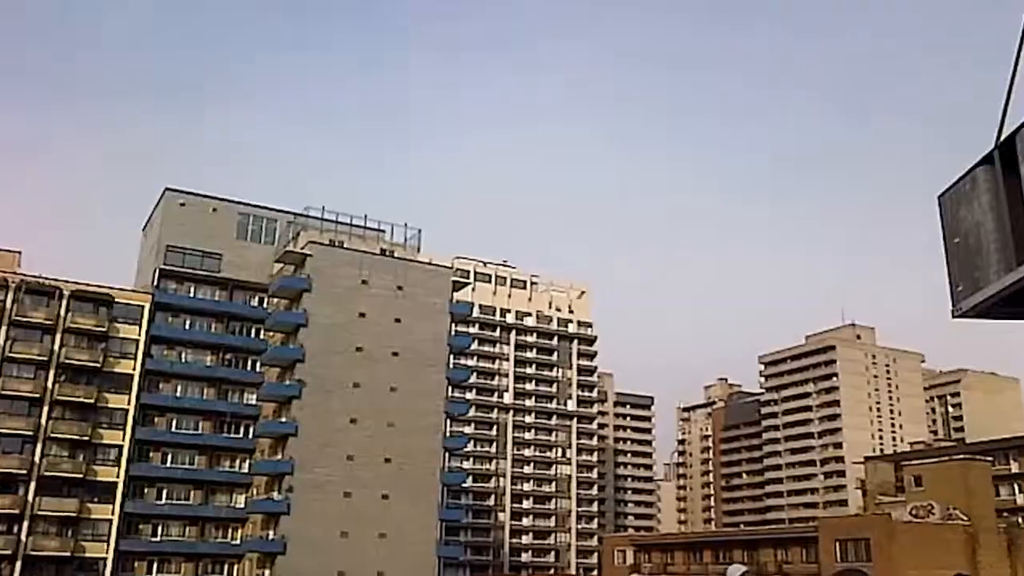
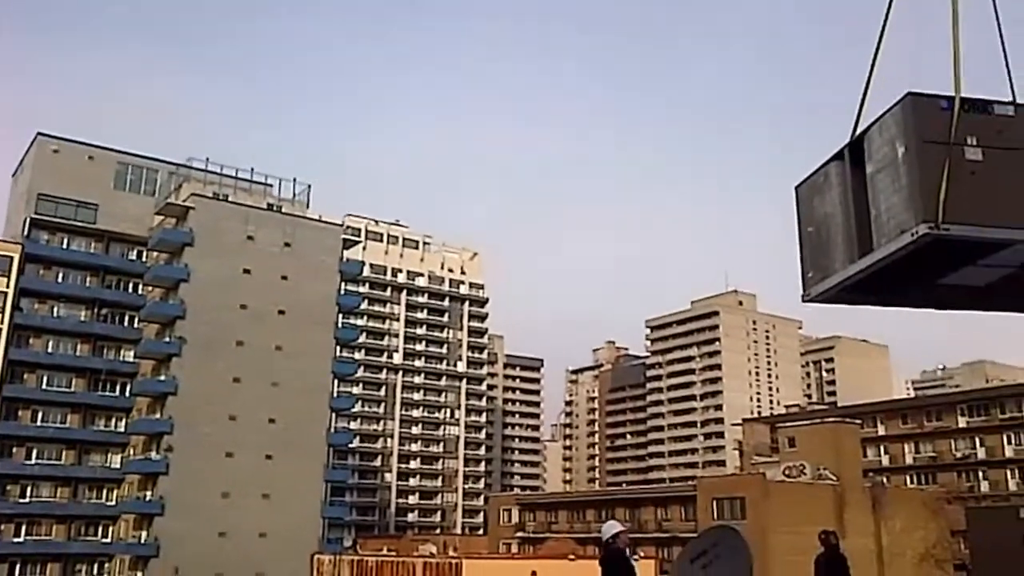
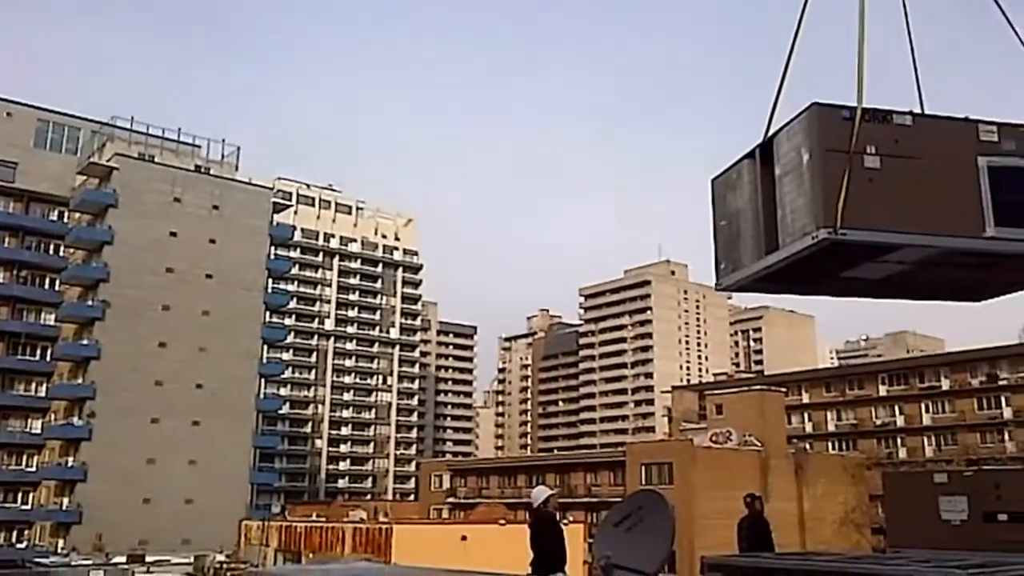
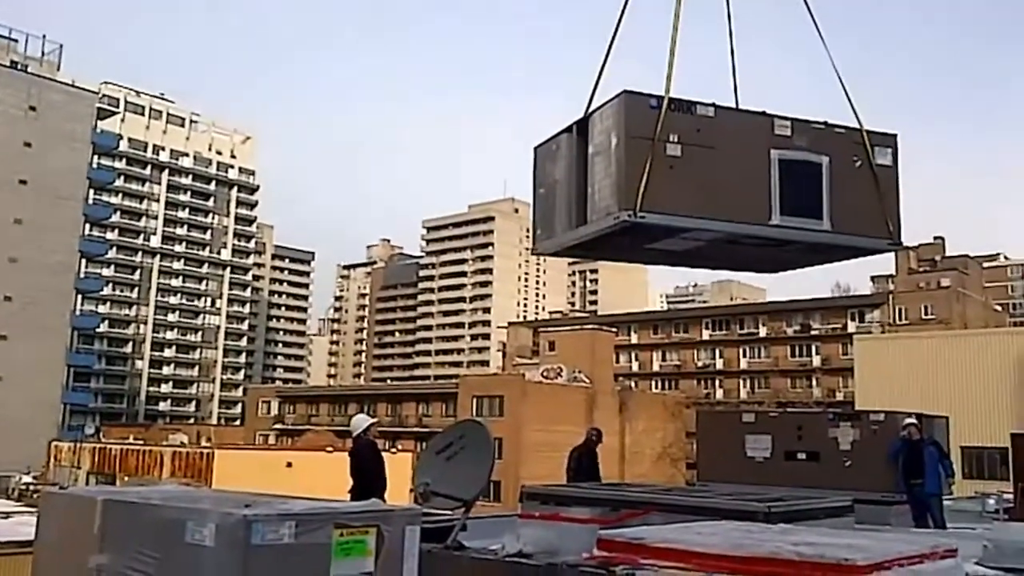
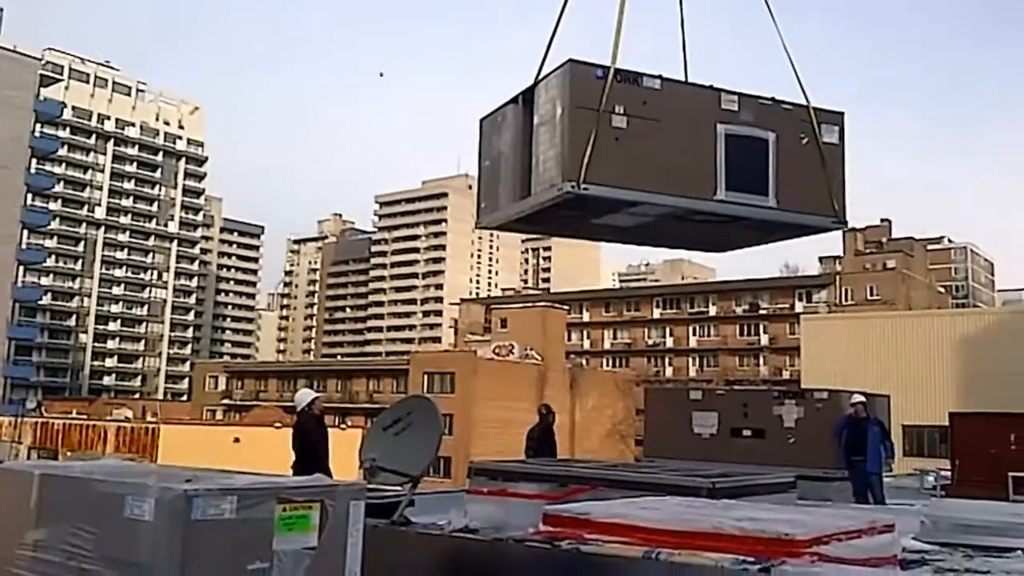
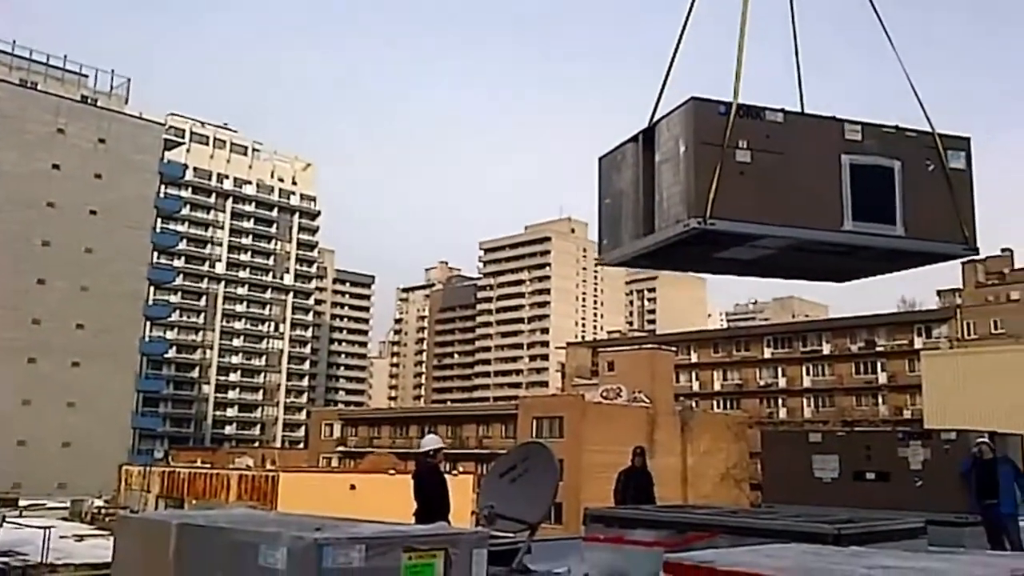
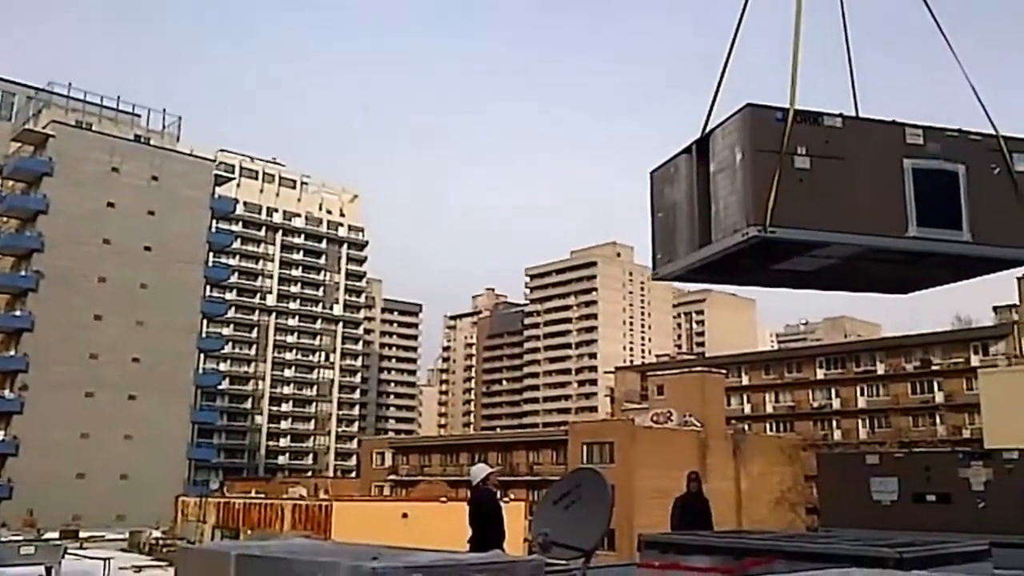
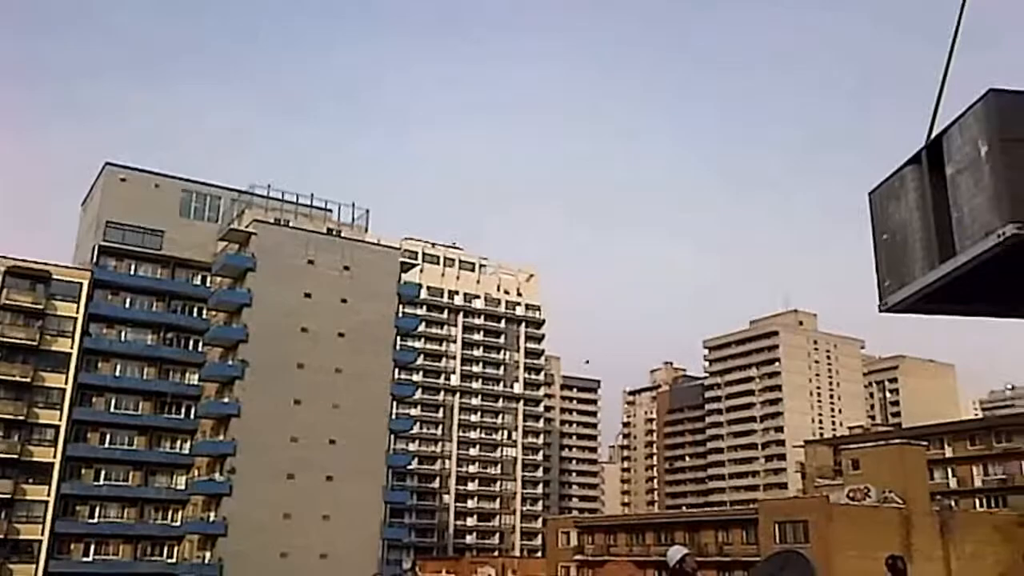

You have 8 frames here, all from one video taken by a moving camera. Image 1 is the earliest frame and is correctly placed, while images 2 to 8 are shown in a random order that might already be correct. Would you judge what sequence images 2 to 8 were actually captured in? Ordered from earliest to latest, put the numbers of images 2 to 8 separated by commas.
8, 2, 3, 7, 6, 4, 5
